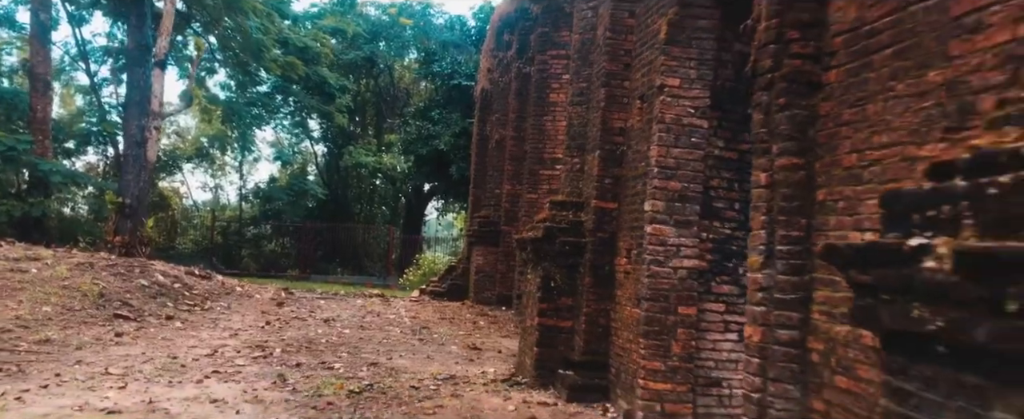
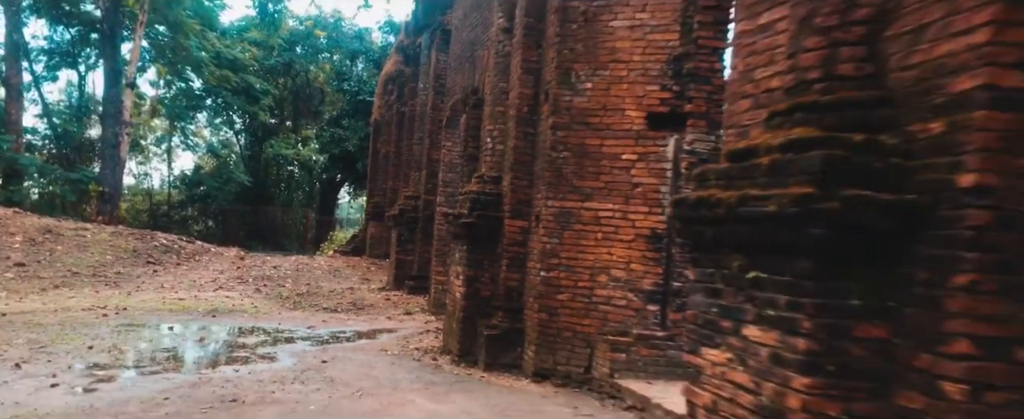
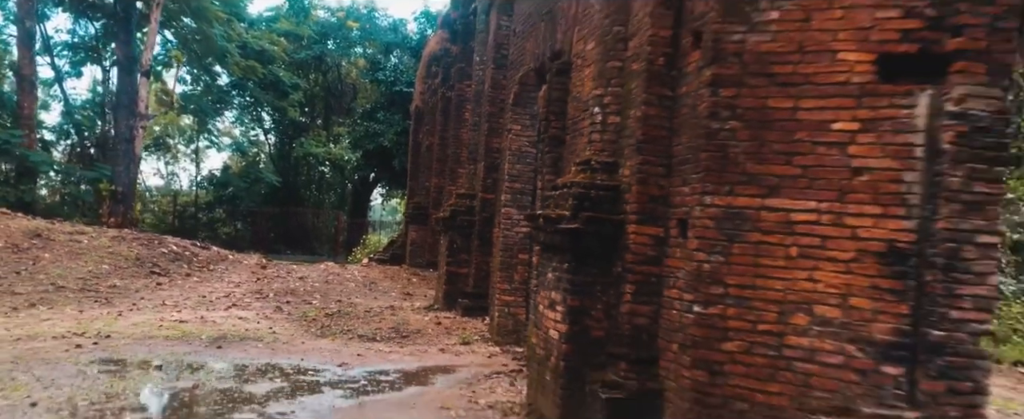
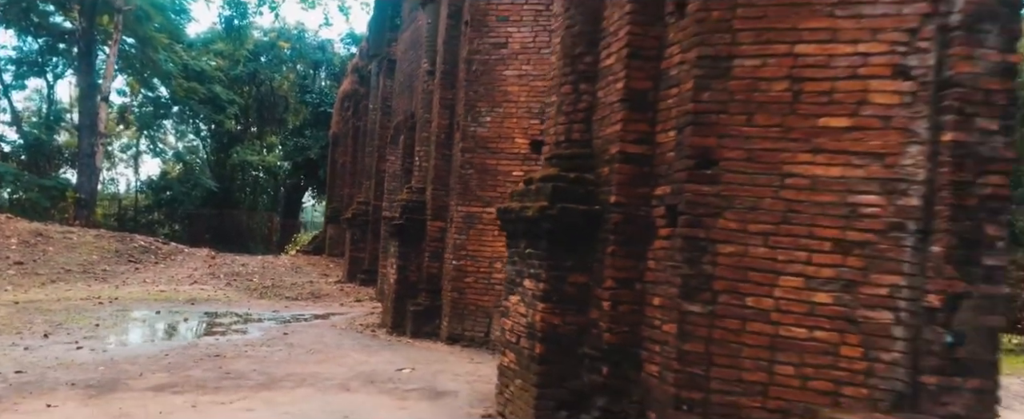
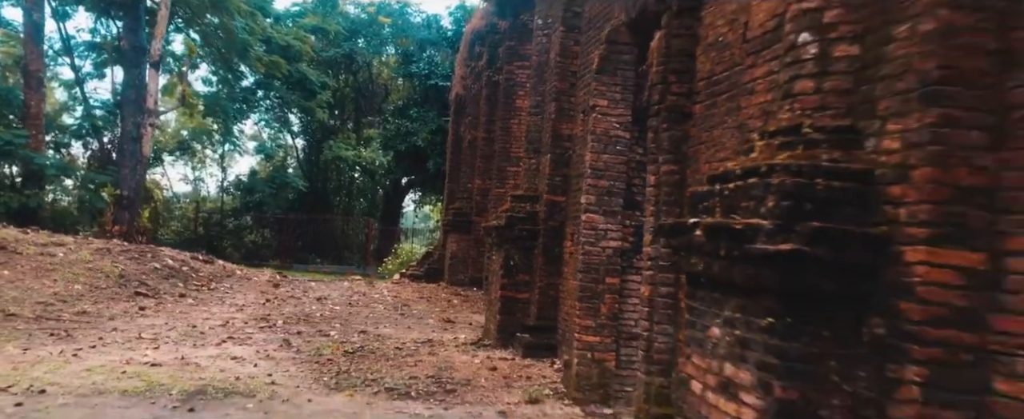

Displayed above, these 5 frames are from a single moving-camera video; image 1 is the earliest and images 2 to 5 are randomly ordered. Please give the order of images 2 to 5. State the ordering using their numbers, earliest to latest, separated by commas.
5, 3, 2, 4
